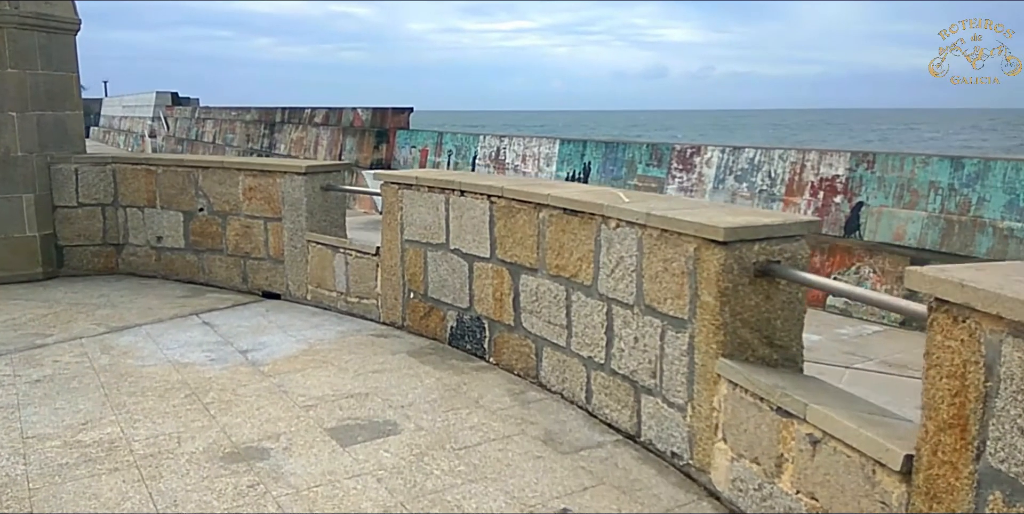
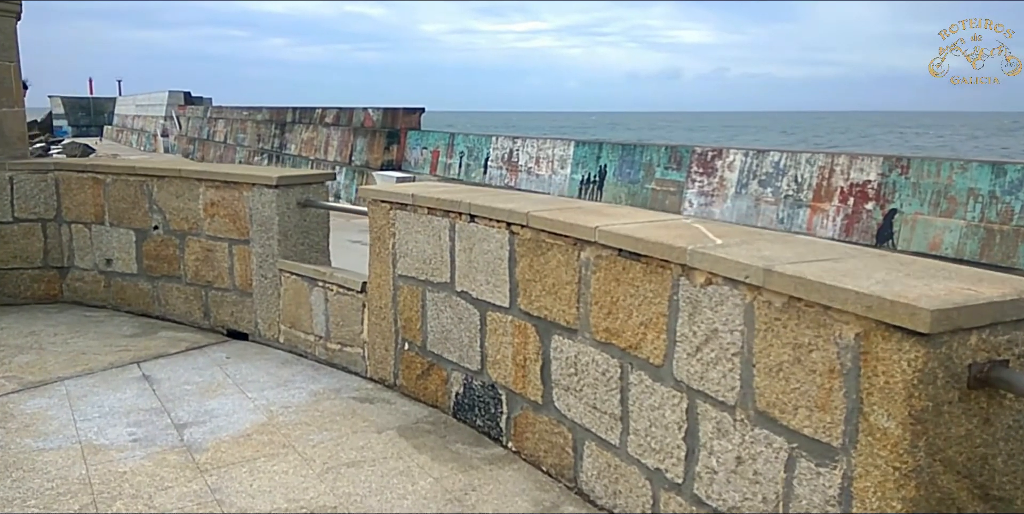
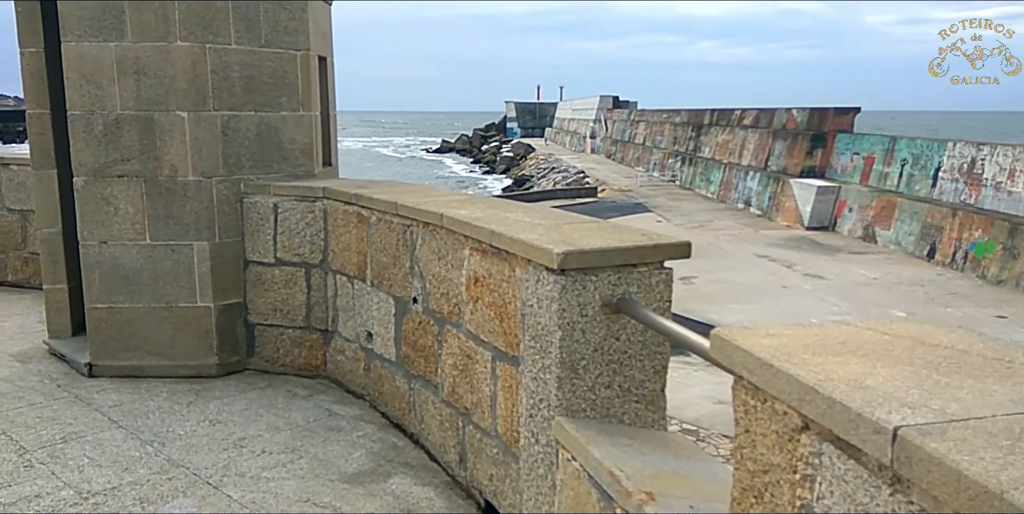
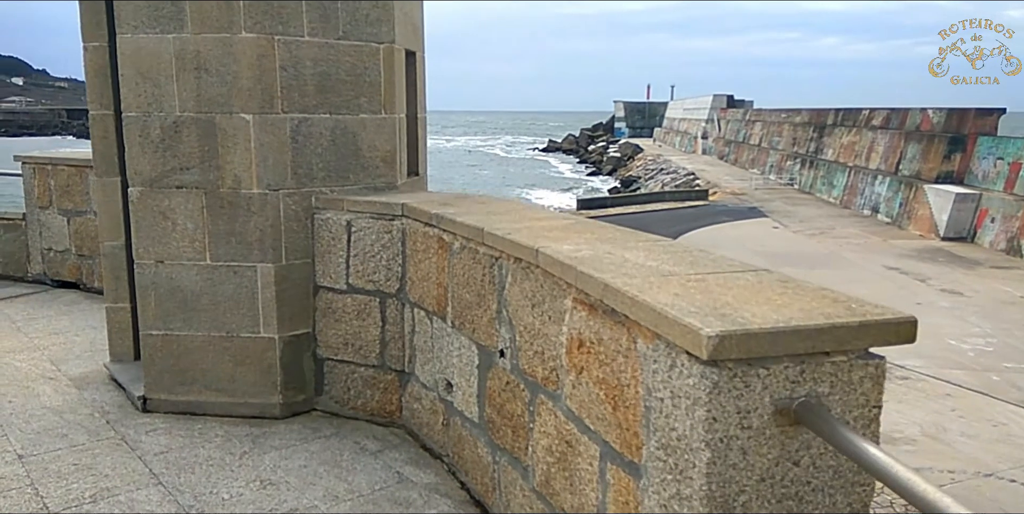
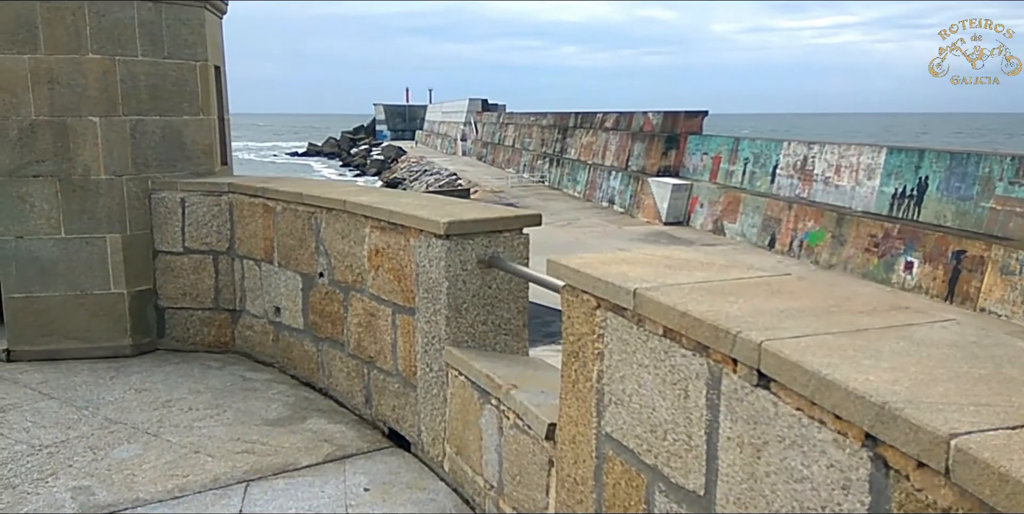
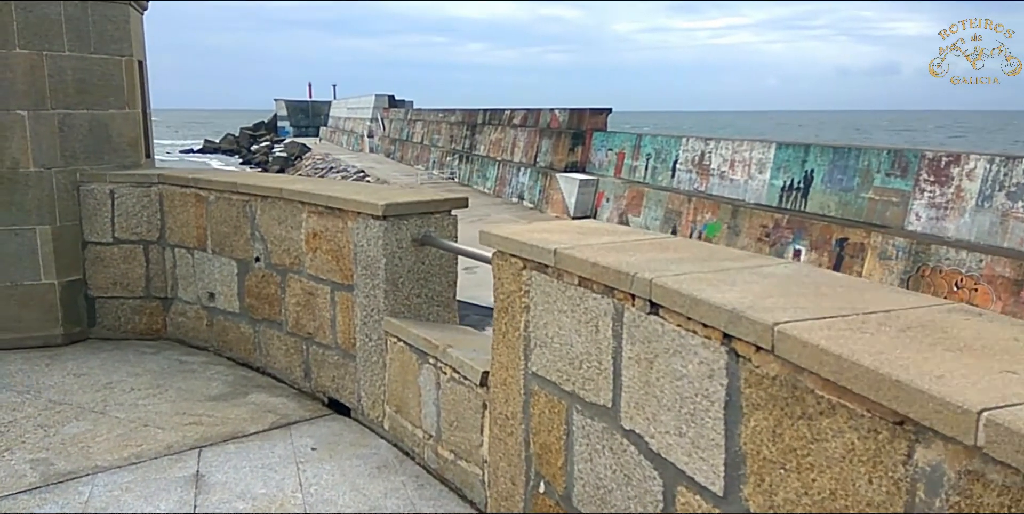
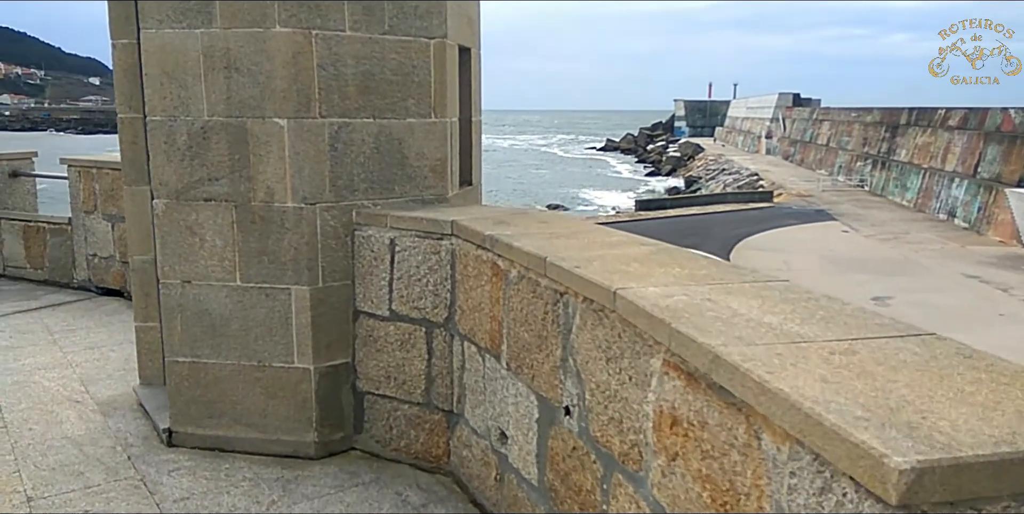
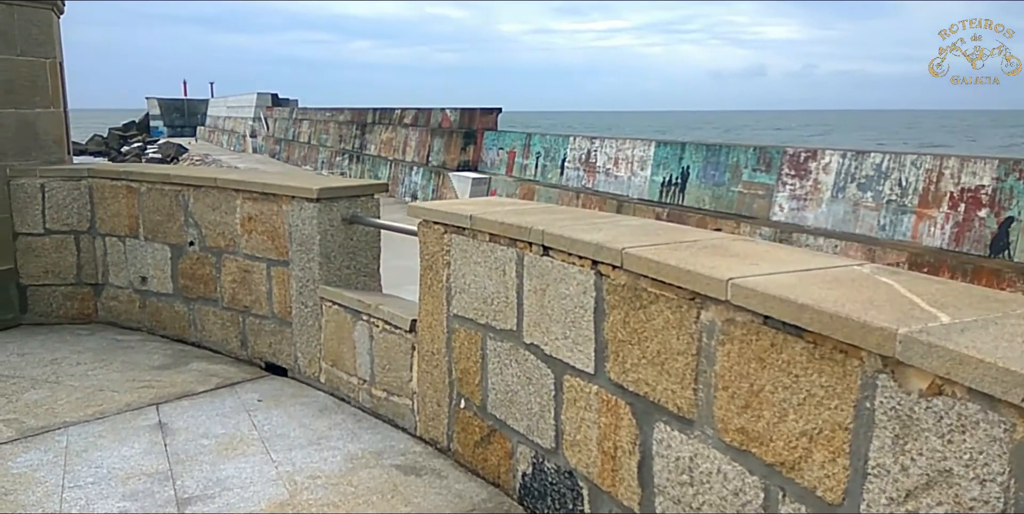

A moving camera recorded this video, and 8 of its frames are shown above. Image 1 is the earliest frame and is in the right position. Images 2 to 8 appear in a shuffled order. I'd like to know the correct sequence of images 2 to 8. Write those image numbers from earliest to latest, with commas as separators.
2, 8, 6, 5, 3, 4, 7
